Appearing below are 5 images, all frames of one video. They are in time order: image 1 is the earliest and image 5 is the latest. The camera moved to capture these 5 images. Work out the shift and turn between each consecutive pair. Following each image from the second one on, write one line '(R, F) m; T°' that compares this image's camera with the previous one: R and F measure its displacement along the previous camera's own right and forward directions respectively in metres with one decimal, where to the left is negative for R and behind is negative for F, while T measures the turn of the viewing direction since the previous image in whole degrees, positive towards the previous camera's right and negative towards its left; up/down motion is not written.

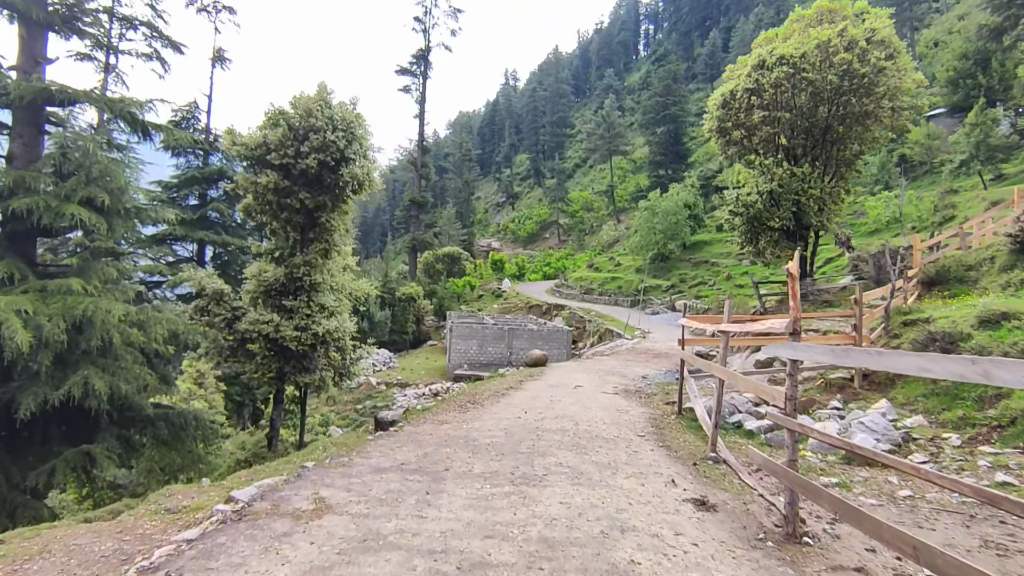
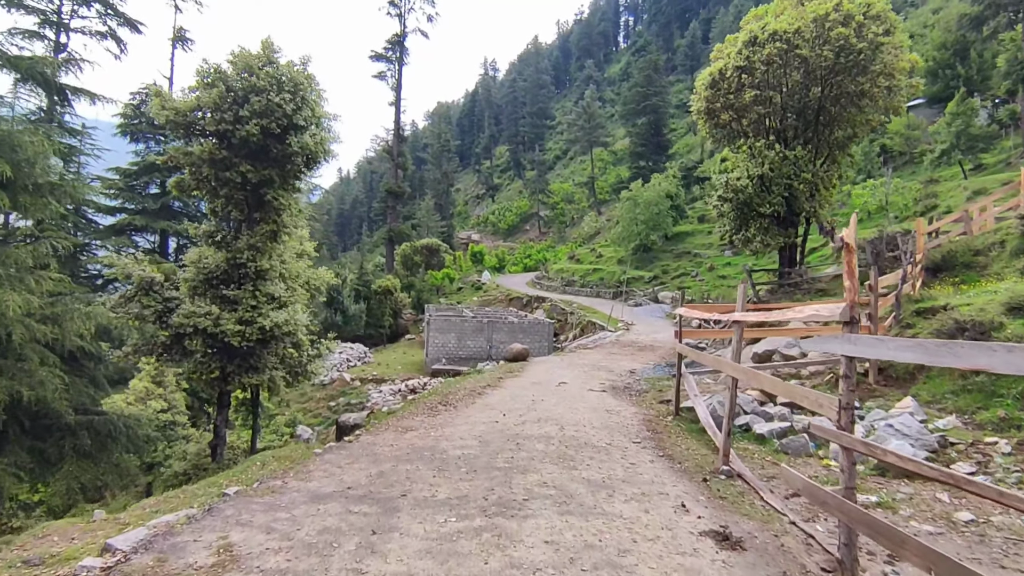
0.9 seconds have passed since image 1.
(+0.1, +1.2) m; +2°
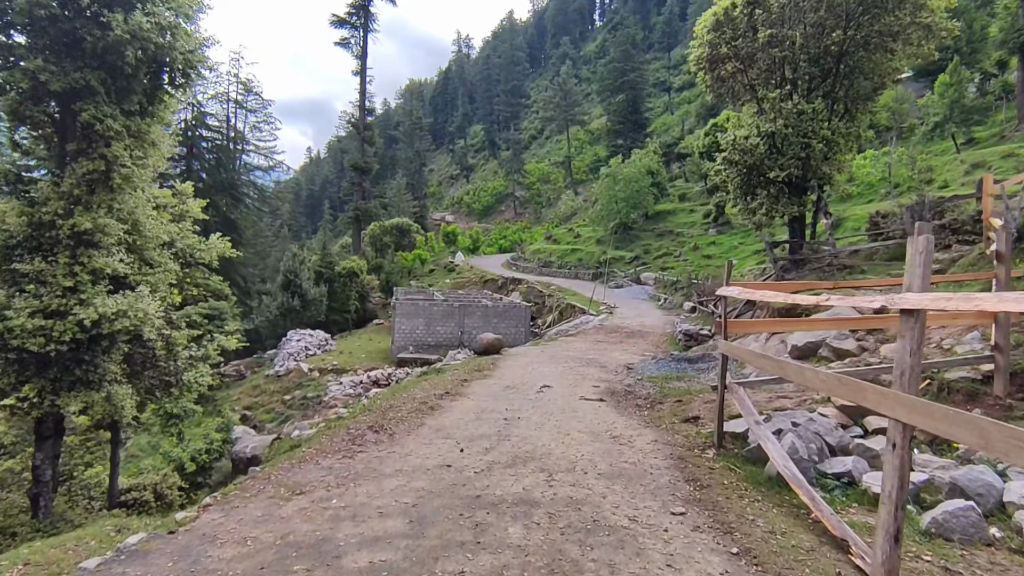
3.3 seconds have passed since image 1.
(+0.2, +3.1) m; +2°
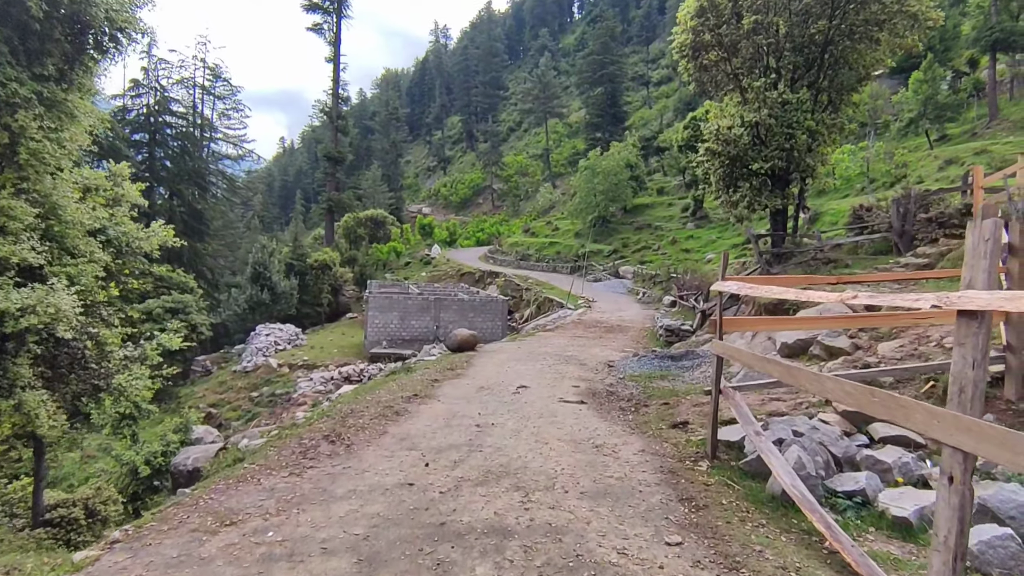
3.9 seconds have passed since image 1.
(+0.1, +0.7) m; +2°
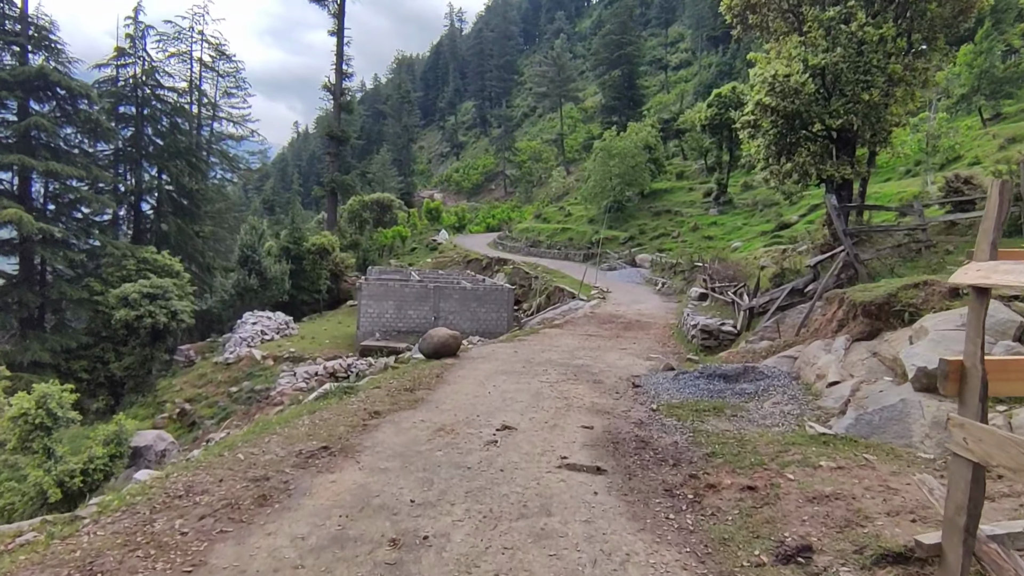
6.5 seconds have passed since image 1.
(+0.4, +3.3) m; -1°
